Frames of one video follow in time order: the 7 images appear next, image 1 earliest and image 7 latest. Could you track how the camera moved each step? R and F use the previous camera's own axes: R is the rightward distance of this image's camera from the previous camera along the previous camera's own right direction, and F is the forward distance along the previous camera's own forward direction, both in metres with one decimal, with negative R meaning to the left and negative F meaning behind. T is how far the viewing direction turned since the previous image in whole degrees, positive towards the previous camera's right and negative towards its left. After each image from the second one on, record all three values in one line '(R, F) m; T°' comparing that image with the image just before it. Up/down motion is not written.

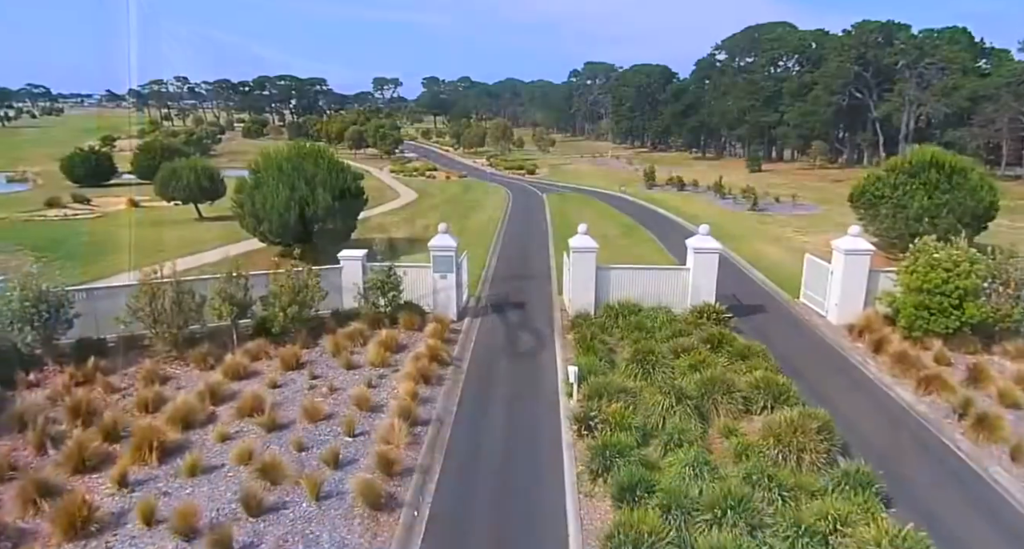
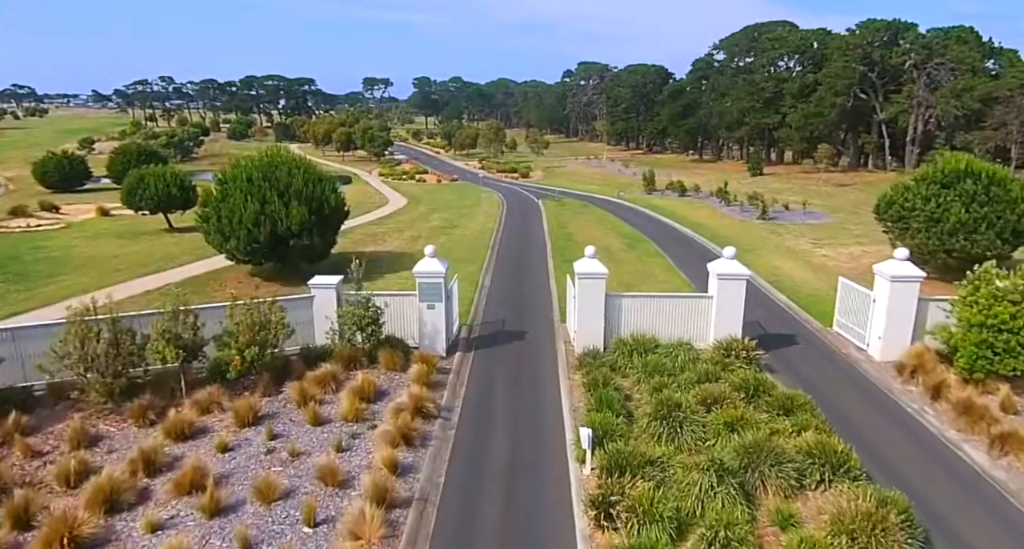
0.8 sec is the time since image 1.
(-0.1, +2.6) m; +1°
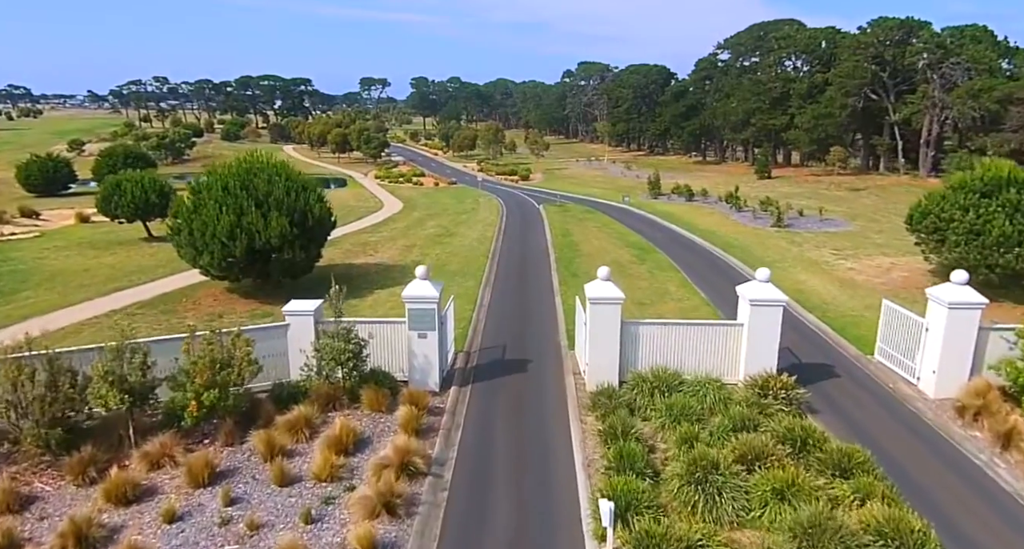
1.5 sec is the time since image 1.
(-0.1, +2.2) m; 0°
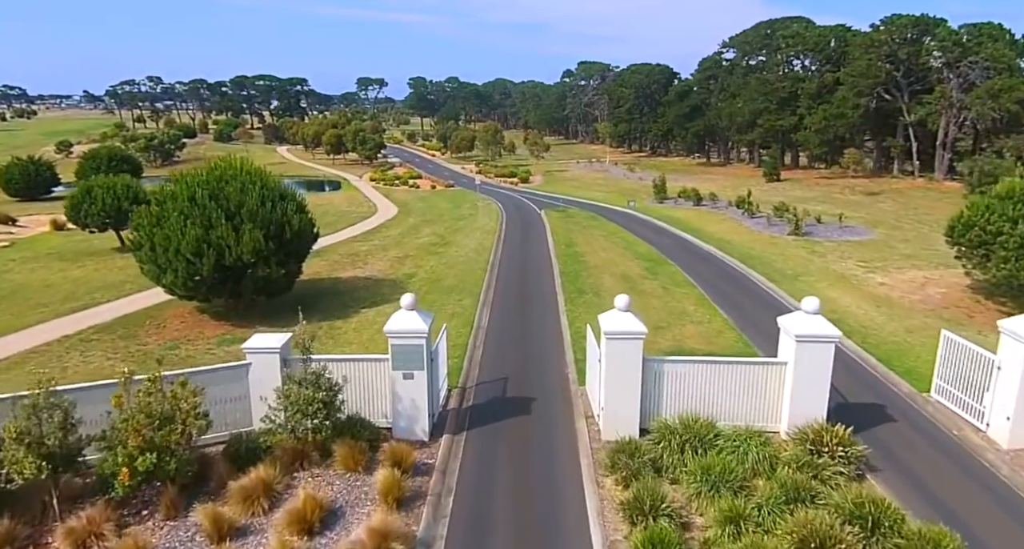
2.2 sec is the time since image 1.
(-0.1, +2.3) m; 0°
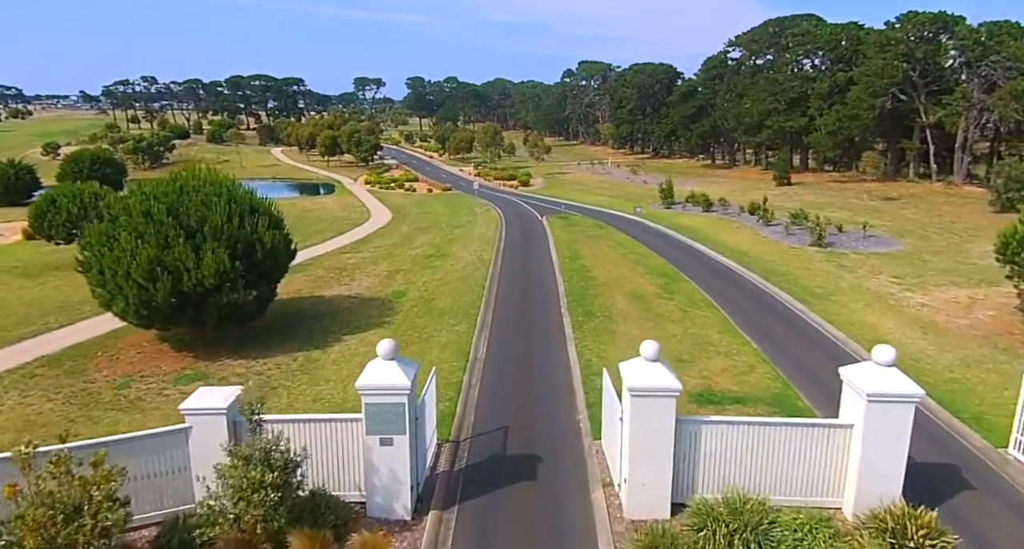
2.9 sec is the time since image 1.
(0.0, +2.5) m; 0°
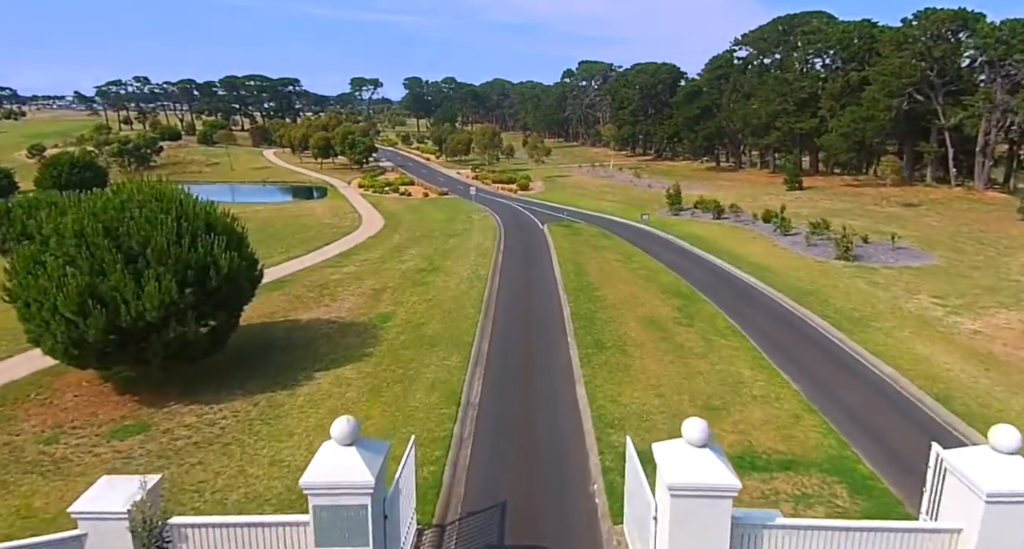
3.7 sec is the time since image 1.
(0.0, +2.7) m; 0°
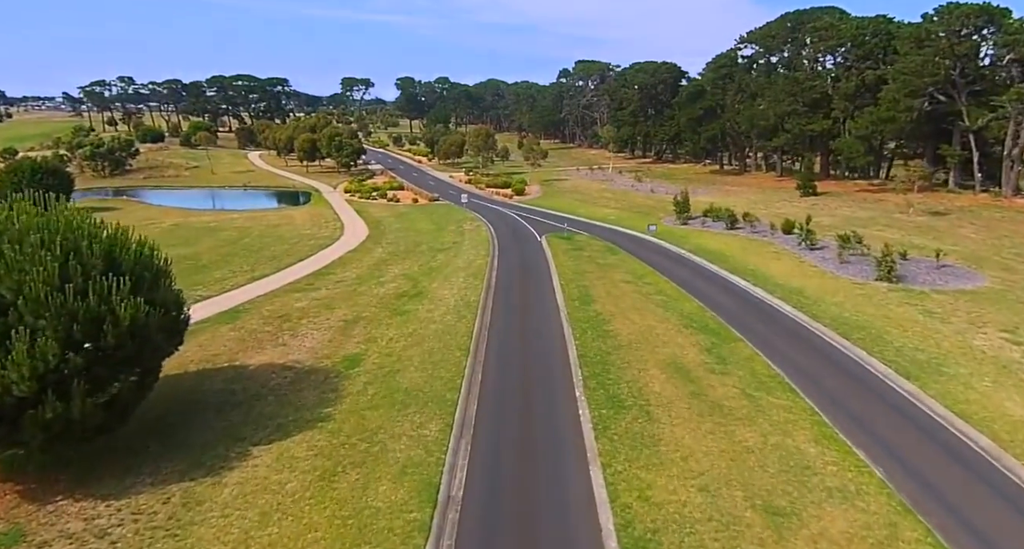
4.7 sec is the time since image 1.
(0.0, +3.8) m; 0°
